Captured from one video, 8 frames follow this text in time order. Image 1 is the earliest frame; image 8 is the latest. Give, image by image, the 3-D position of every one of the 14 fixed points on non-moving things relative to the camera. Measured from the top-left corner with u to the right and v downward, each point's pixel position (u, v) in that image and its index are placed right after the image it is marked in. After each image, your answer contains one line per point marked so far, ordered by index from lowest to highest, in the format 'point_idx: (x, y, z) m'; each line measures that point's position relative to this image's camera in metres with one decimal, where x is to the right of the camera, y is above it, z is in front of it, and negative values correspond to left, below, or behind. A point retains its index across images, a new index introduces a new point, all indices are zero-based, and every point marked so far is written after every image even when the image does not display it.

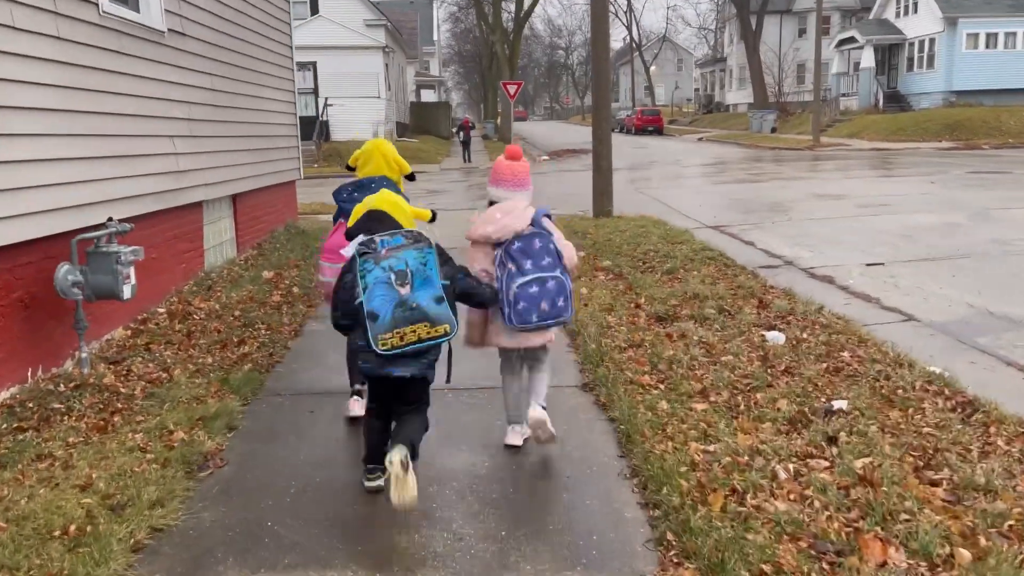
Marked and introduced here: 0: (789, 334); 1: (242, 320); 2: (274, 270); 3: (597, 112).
0: (+1.9, -0.3, +5.5) m
1: (-2.1, -0.2, +6.2) m
2: (-2.4, +0.2, +8.1) m
3: (+1.3, +2.6, +12.0) m
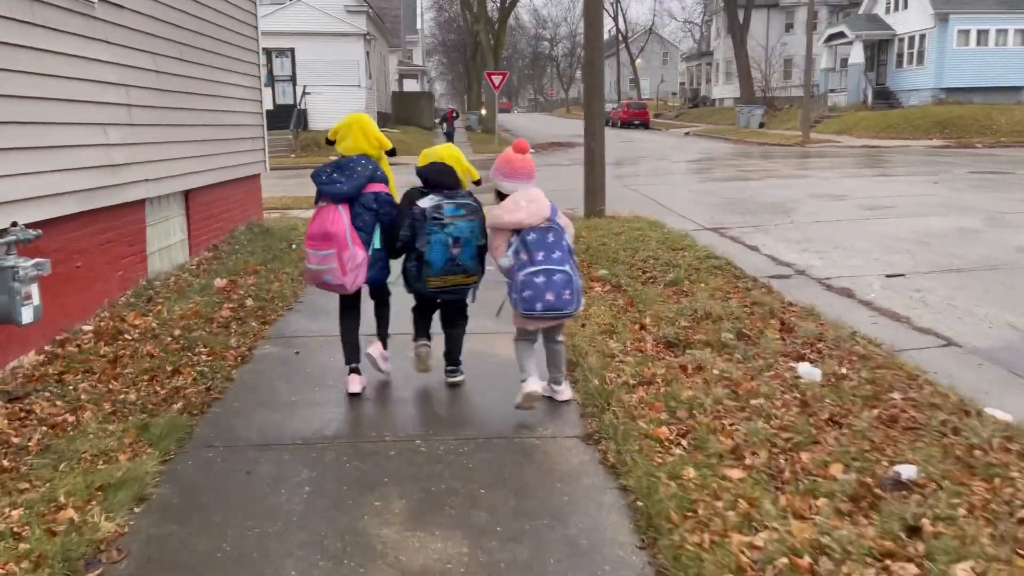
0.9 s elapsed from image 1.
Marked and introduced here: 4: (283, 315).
0: (+1.8, -0.5, +4.7) m
1: (-2.2, -0.3, +5.3) m
2: (-2.5, +0.1, +7.2) m
3: (+1.1, +2.5, +11.1) m
4: (-1.8, -0.2, +6.2) m
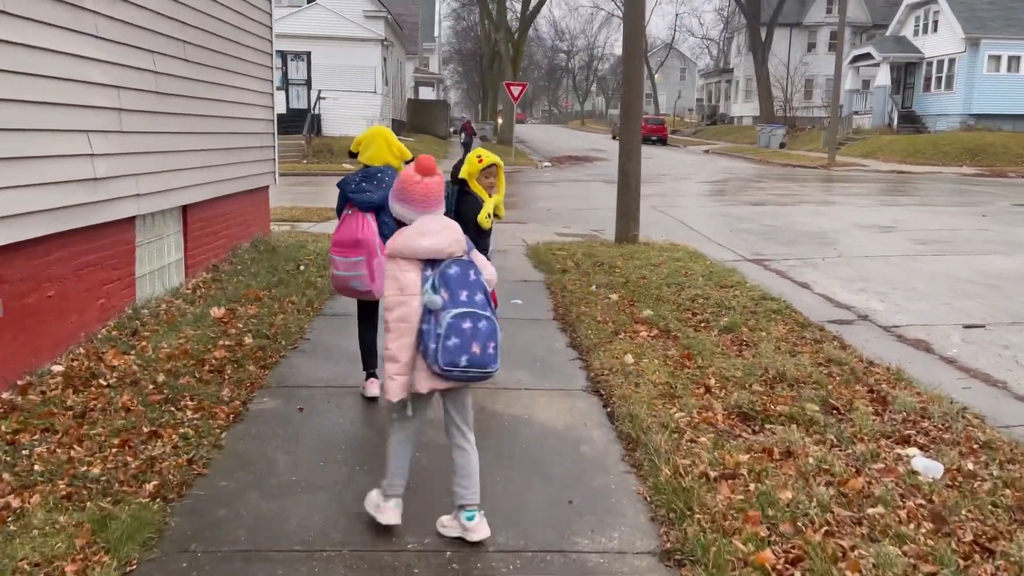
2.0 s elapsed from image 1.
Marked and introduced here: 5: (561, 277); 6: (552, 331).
0: (+2.0, -0.8, +3.8) m
1: (-1.9, -0.6, +4.5) m
2: (-2.2, -0.1, +6.4) m
3: (+1.4, +2.1, +10.3) m
4: (-1.5, -0.4, +5.4) m
5: (+0.5, +0.1, +8.0) m
6: (+0.3, -0.3, +6.3) m
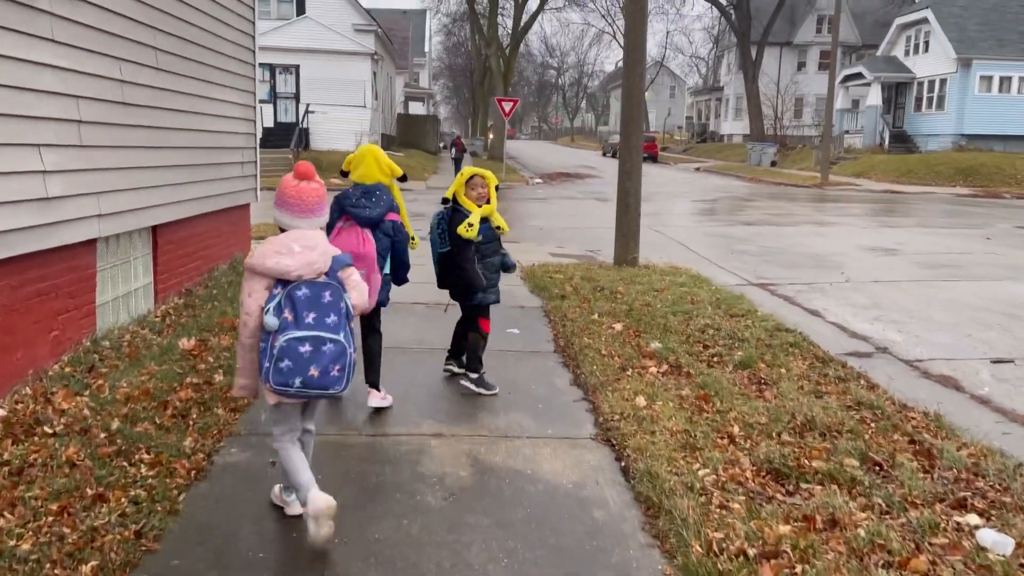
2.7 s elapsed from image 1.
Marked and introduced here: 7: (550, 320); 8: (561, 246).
0: (+2.0, -1.0, +3.3) m
1: (-1.9, -0.7, +4.0) m
2: (-2.3, -0.4, +5.8) m
3: (+1.4, +1.8, +9.9) m
4: (-1.5, -0.6, +4.8) m
5: (+0.5, -0.1, +7.5) m
6: (+0.3, -0.6, +5.8) m
7: (+0.3, -0.3, +7.0) m
8: (+0.8, +0.7, +13.4) m
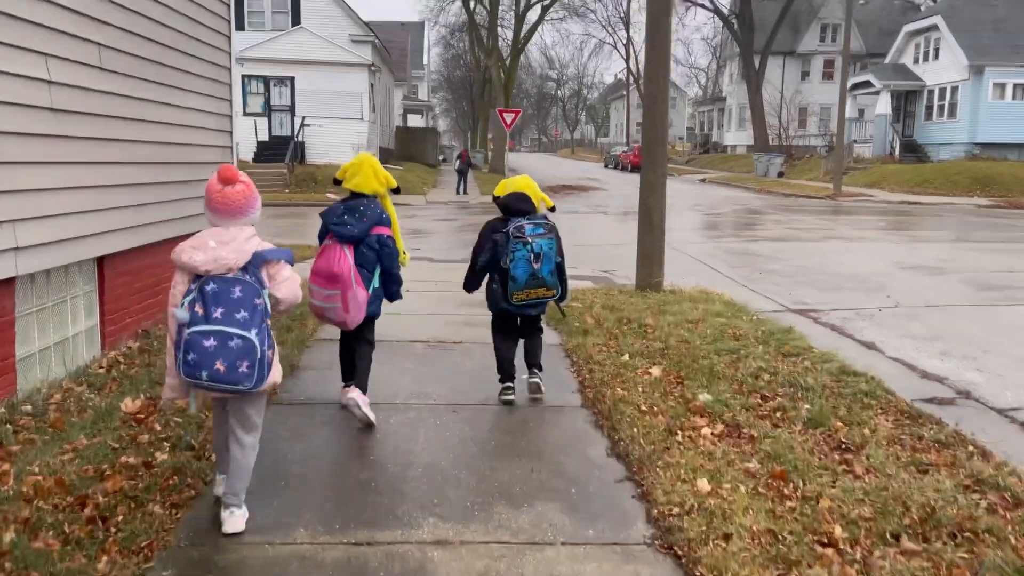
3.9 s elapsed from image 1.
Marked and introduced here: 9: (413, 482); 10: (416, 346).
0: (+2.2, -1.2, +2.2) m
1: (-1.8, -1.0, +2.9) m
2: (-2.1, -0.6, +4.7) m
3: (+1.5, +1.5, +8.8) m
4: (-1.4, -0.9, +3.8) m
5: (+0.6, -0.4, +6.5) m
6: (+0.4, -0.8, +4.7) m
7: (+0.4, -0.5, +6.0) m
8: (+0.9, +0.3, +12.4) m
9: (-0.5, -0.9, +3.9) m
10: (-0.7, -0.5, +6.4) m
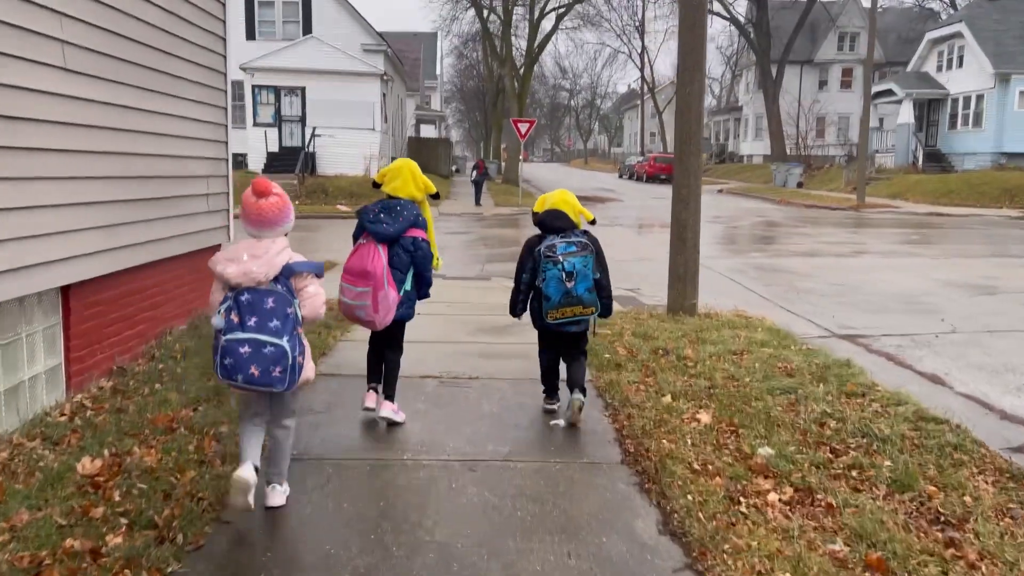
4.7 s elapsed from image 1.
0: (+2.3, -1.4, +1.5) m
1: (-1.7, -1.1, +2.2) m
2: (-2.0, -0.8, +4.0) m
3: (+1.7, +1.3, +8.1) m
4: (-1.3, -1.1, +3.0) m
5: (+0.7, -0.6, +5.7) m
6: (+0.6, -1.0, +3.9) m
7: (+0.6, -0.7, +5.2) m
8: (+1.2, +0.1, +11.6) m
9: (-0.3, -1.1, +3.1) m
10: (-0.6, -0.7, +5.6) m
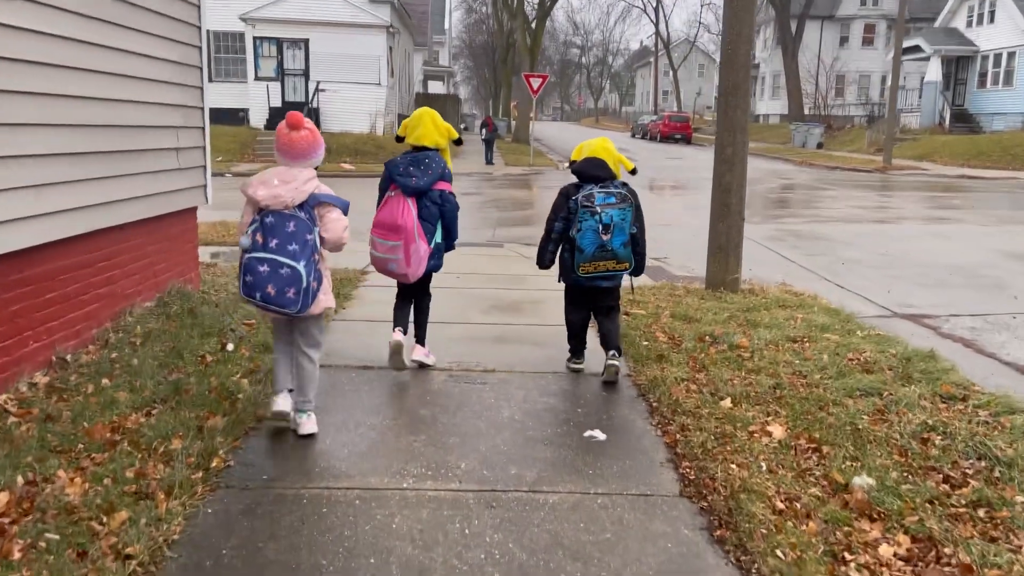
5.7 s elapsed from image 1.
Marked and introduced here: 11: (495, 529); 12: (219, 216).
0: (+2.4, -1.4, +0.6) m
1: (-1.6, -1.2, +1.3) m
2: (-1.9, -0.7, +3.1) m
3: (+1.9, +1.5, +7.0) m
4: (-1.2, -1.0, +2.1) m
5: (+0.9, -0.5, +4.8) m
6: (+0.7, -0.9, +3.0) m
7: (+0.7, -0.6, +4.3) m
8: (+1.4, +0.5, +10.6) m
9: (-0.2, -1.1, +2.2) m
10: (-0.4, -0.5, +4.7) m
11: (-0.1, -0.9, +3.0) m
12: (-4.9, +1.2, +13.7) m
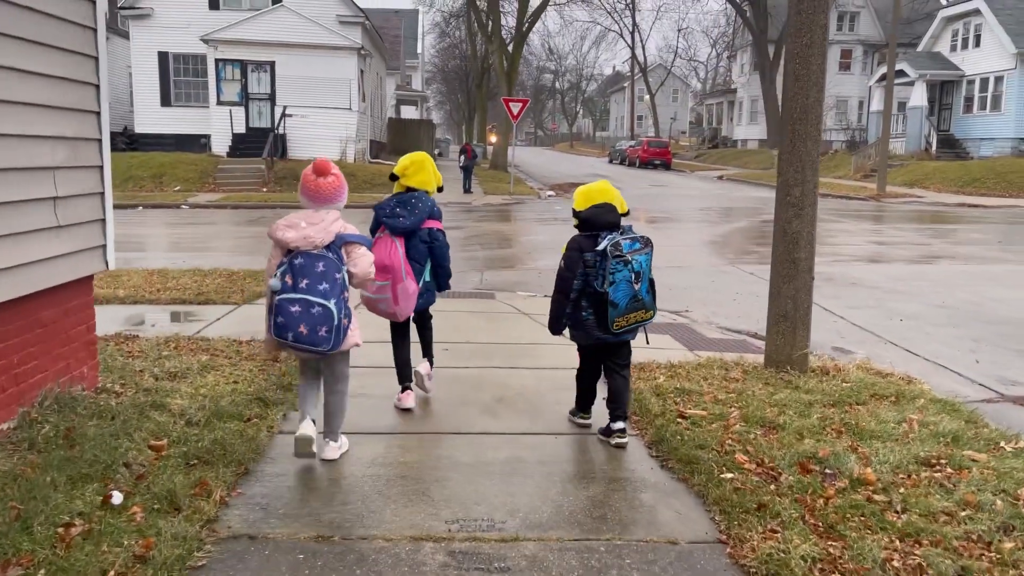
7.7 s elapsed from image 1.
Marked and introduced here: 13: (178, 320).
0: (+2.6, -1.8, -1.0) m
1: (-1.3, -1.6, -0.4) m
2: (-1.7, -1.2, +1.4) m
3: (+1.9, +1.0, +5.5) m
4: (-0.9, -1.5, +0.4) m
5: (+1.0, -1.0, +3.2) m
6: (+0.9, -1.4, +1.4) m
7: (+0.9, -1.1, +2.7) m
8: (+1.3, -0.2, +9.1) m
9: (0.0, -1.5, +0.5) m
10: (-0.3, -1.0, +3.0) m
11: (+0.1, -1.3, +1.4) m
12: (-5.1, +0.4, +11.9) m
13: (-3.0, -0.2, +7.2) m
